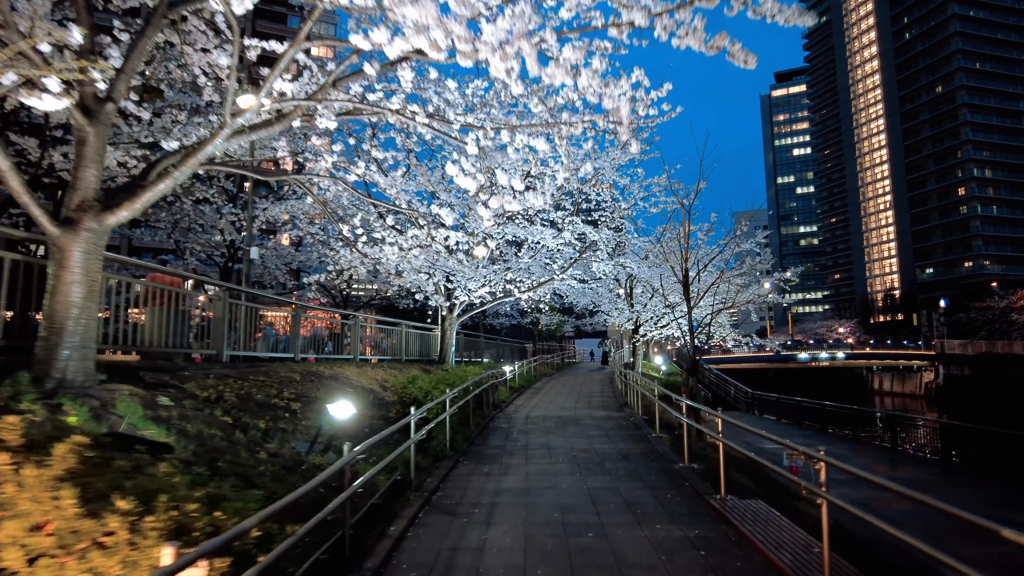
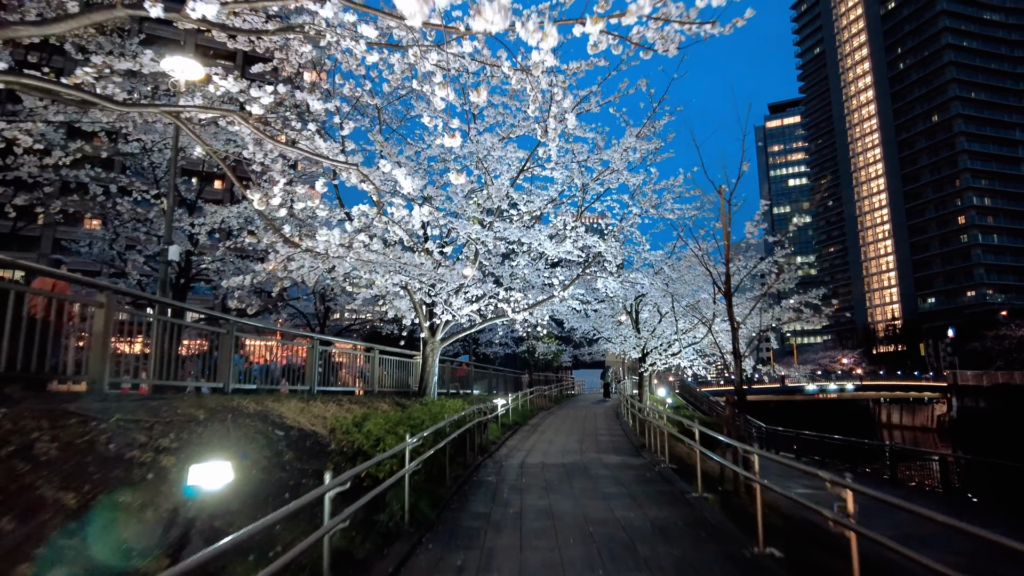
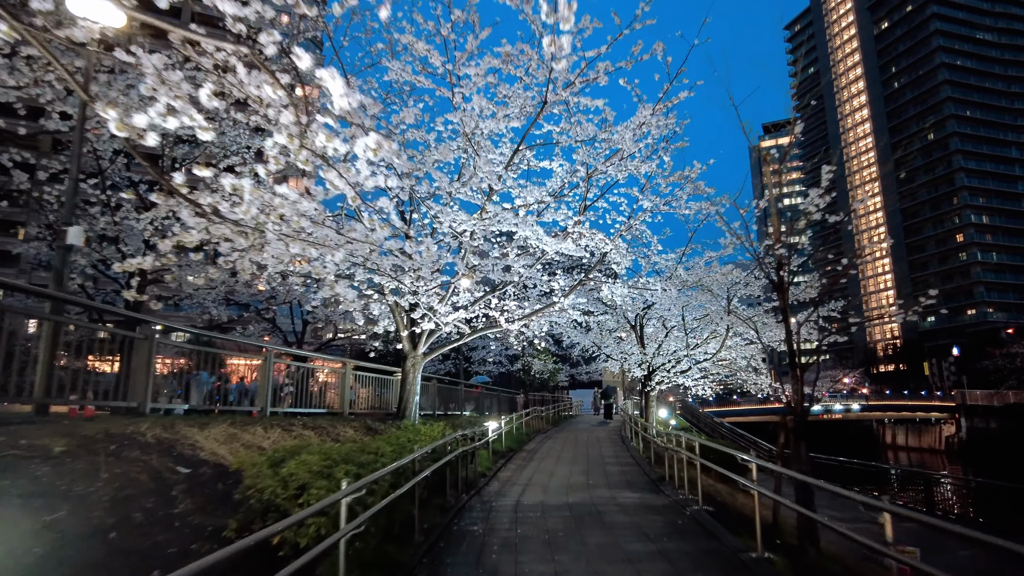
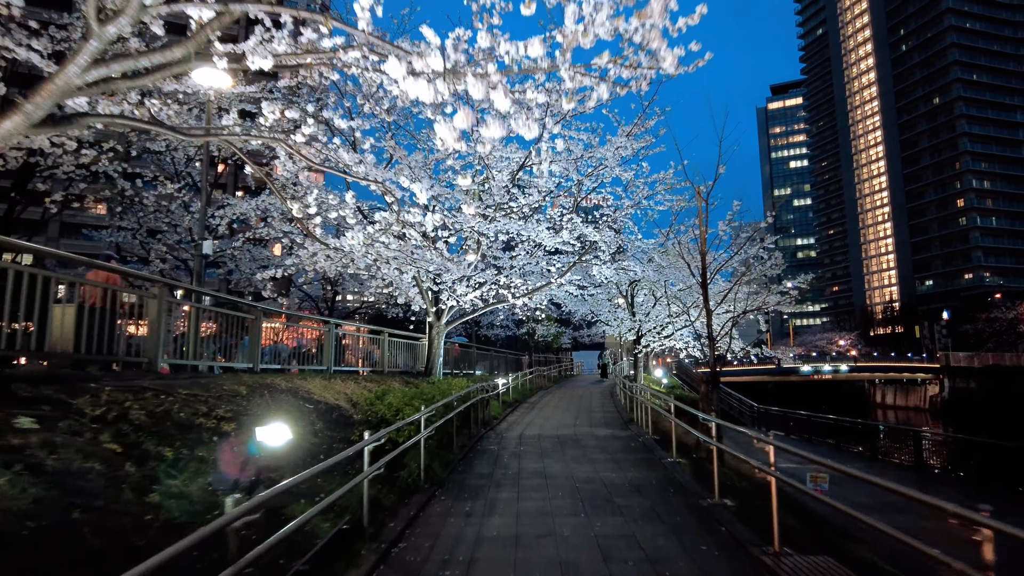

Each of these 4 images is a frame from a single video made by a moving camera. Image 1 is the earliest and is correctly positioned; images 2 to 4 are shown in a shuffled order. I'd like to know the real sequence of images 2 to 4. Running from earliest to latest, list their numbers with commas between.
4, 2, 3
